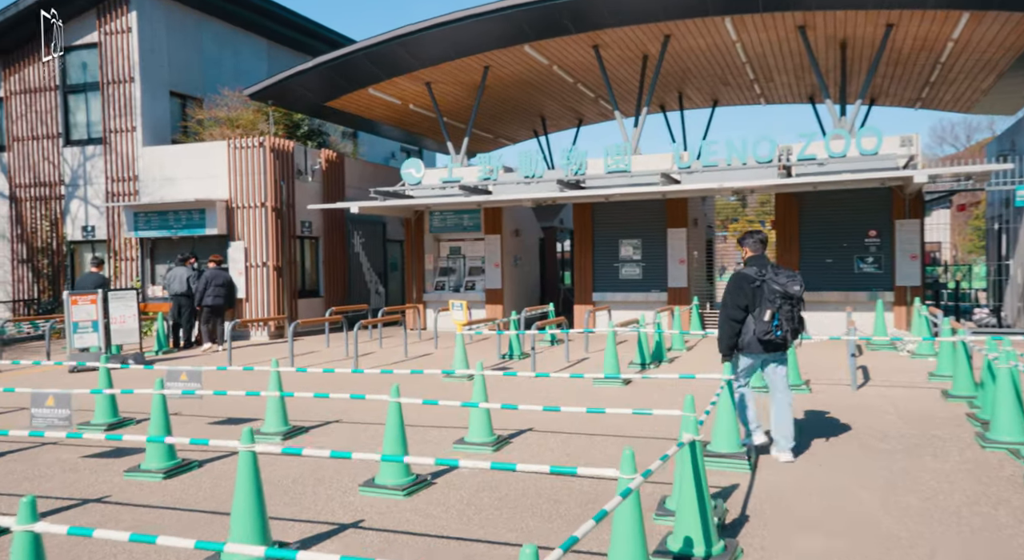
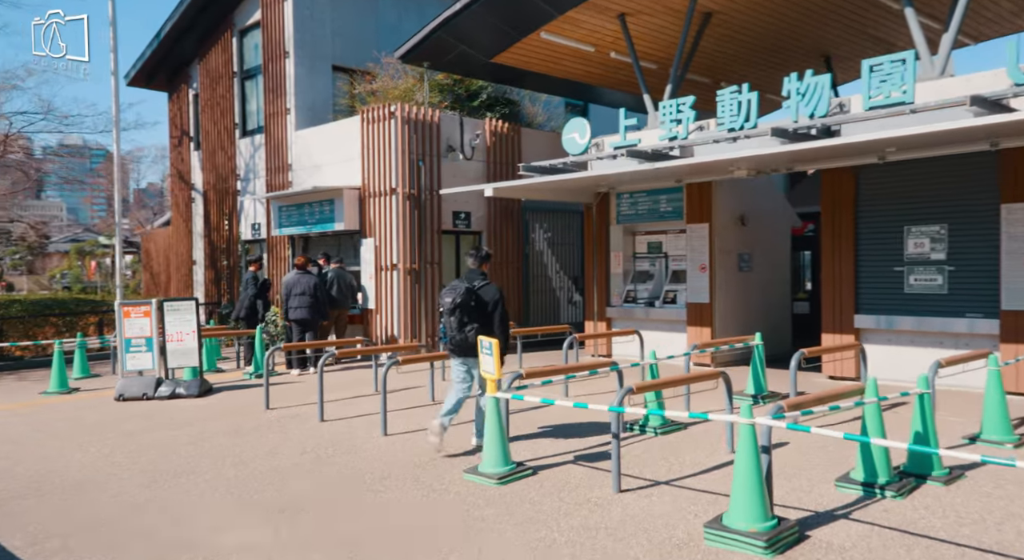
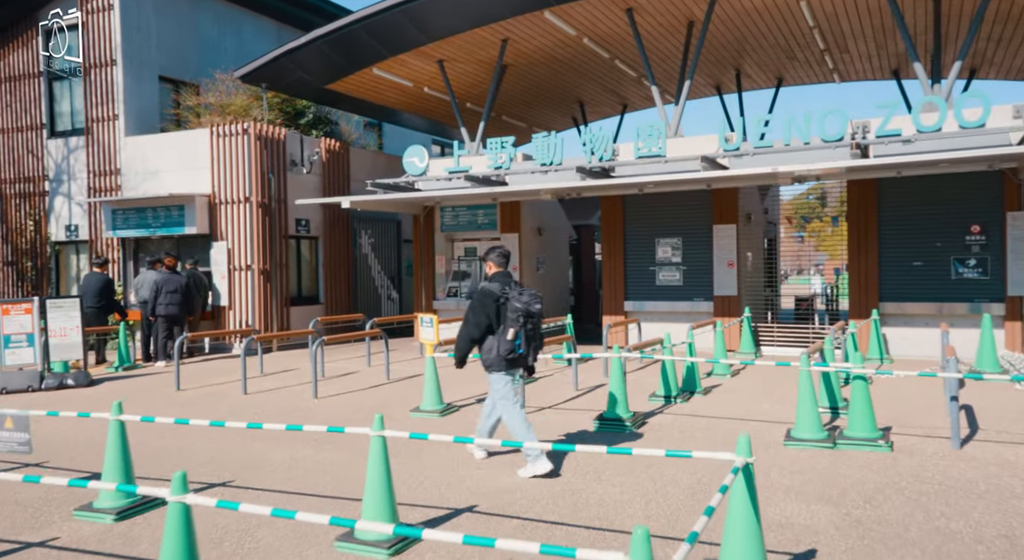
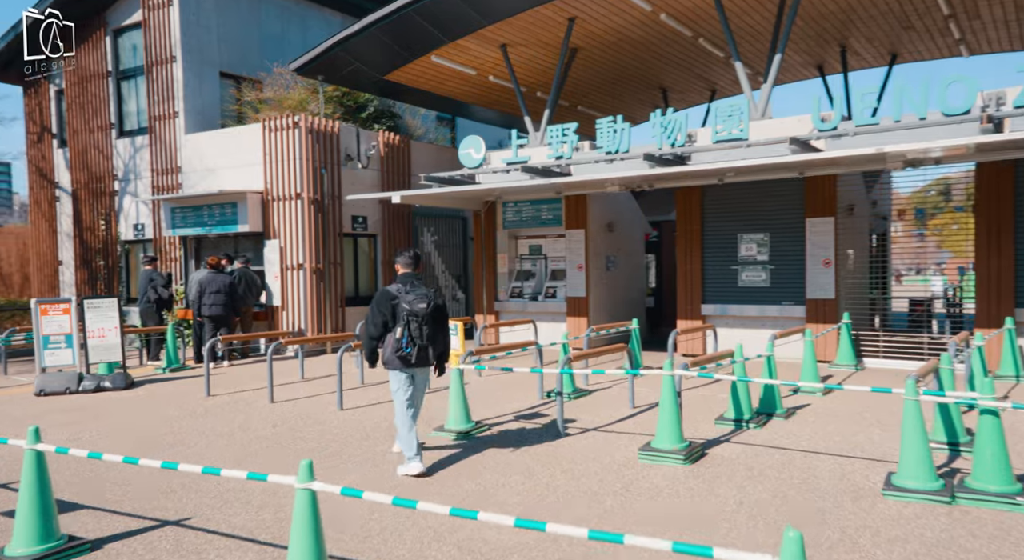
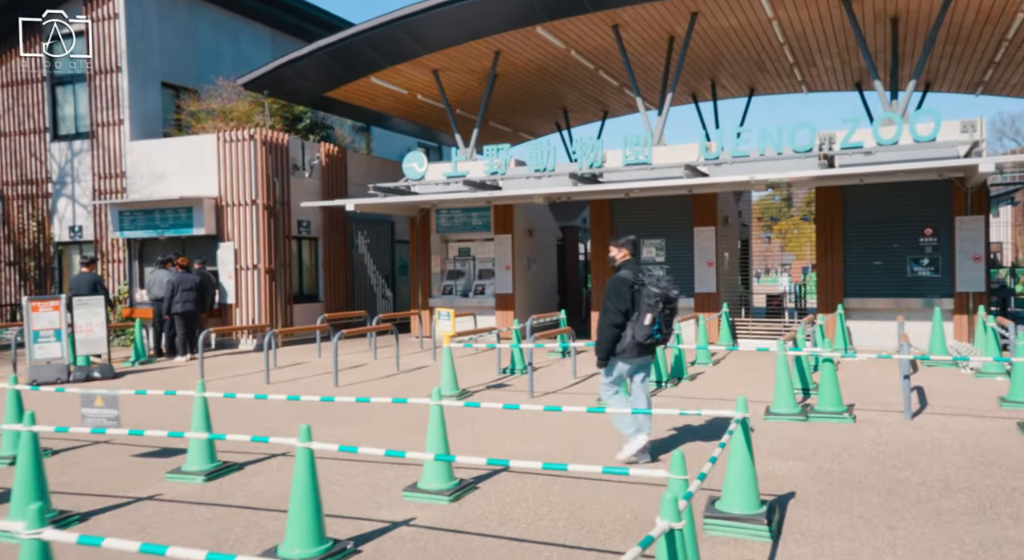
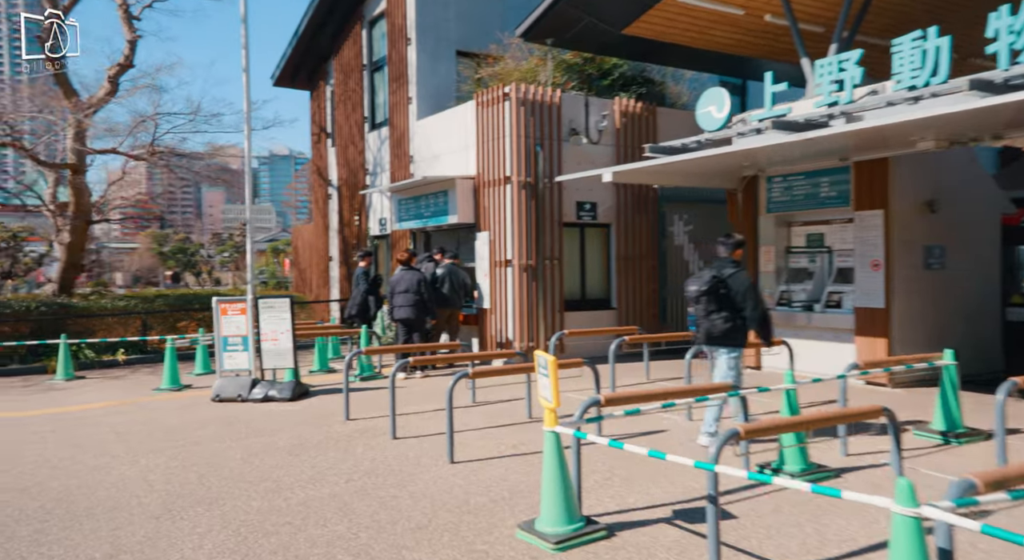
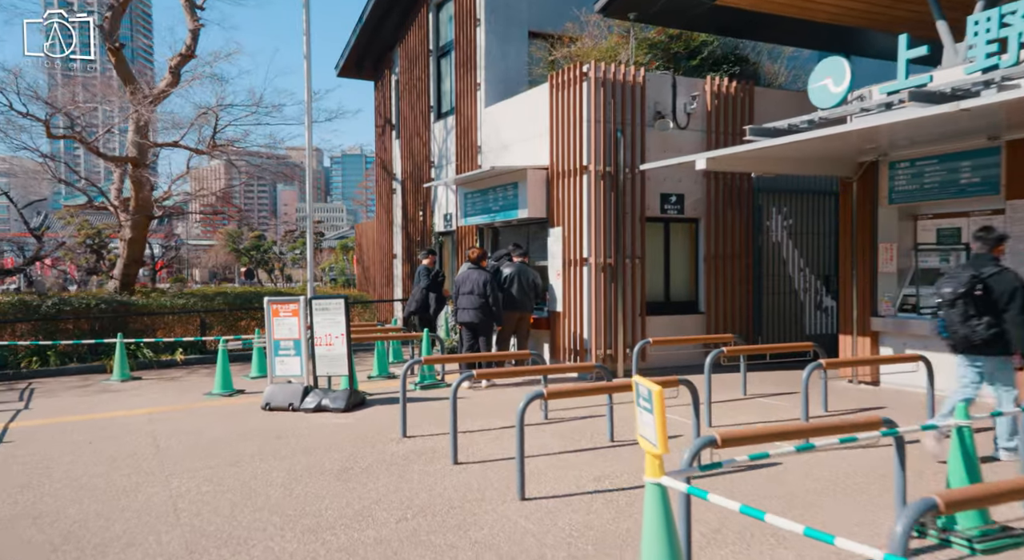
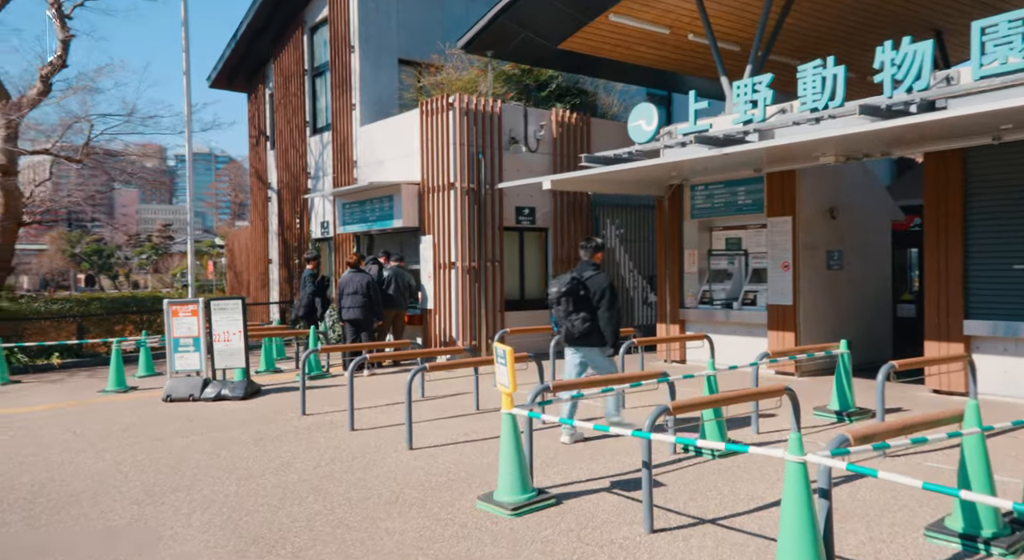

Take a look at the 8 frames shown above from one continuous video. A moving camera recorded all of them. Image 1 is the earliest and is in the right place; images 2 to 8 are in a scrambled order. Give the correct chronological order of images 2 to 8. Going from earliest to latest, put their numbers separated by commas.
5, 3, 4, 2, 8, 6, 7
